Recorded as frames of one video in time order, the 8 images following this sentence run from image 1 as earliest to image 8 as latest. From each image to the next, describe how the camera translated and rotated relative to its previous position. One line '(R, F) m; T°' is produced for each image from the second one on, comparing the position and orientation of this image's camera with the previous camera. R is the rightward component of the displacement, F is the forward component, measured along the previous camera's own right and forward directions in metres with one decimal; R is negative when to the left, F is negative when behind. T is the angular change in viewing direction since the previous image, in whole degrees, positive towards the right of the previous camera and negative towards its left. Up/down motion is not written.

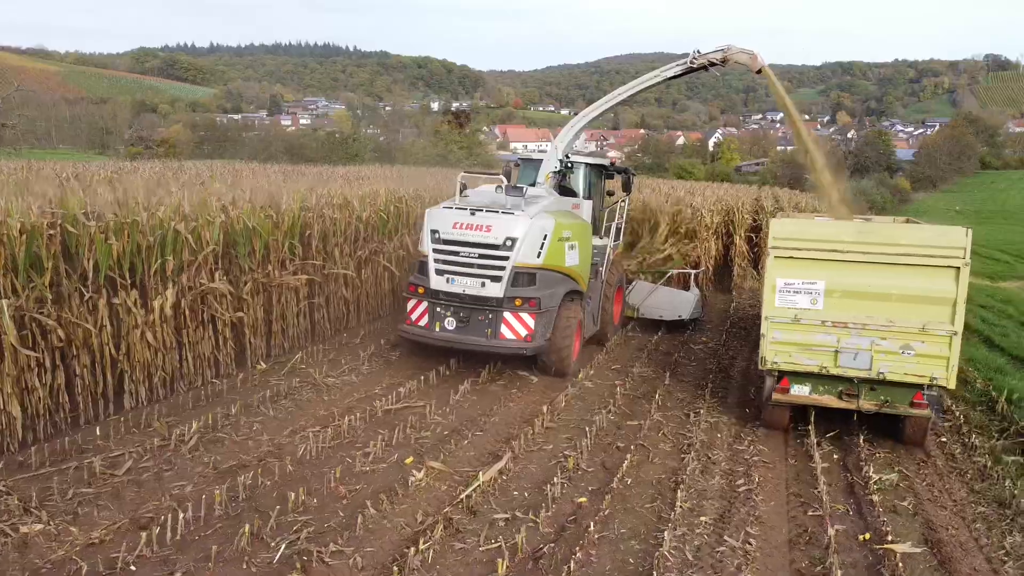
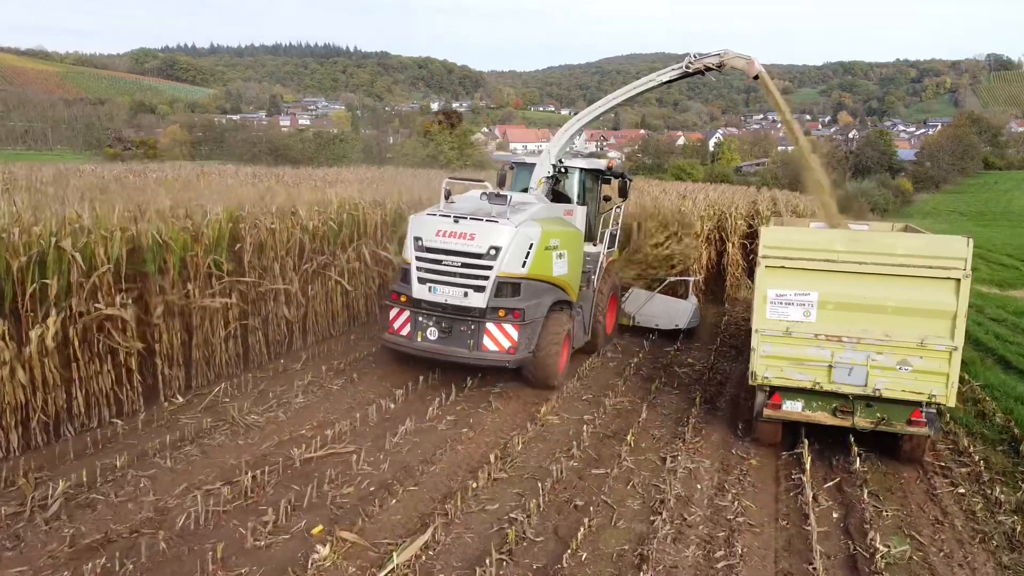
(+0.2, +0.4) m; 0°
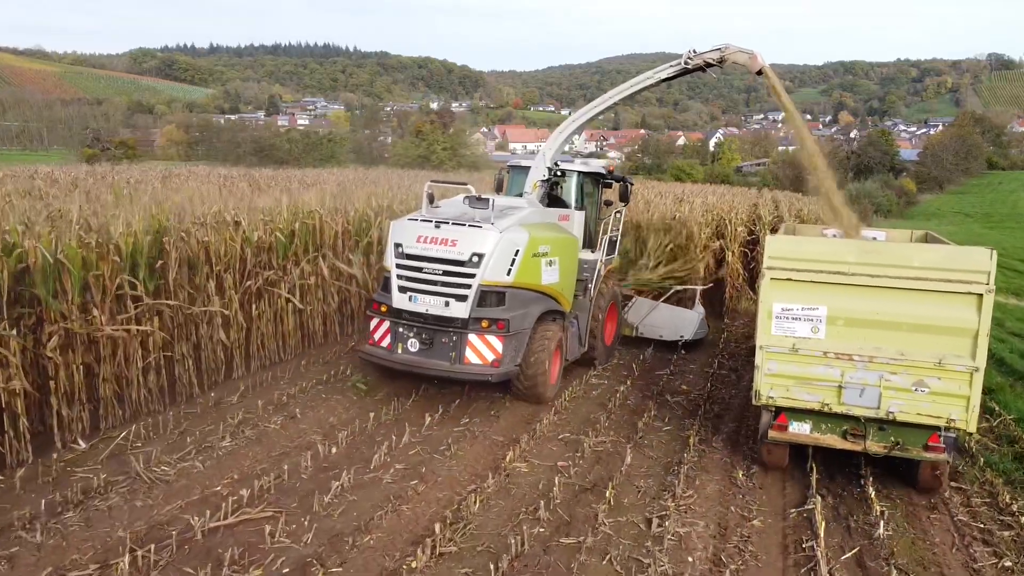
(+0.1, +0.4) m; 0°
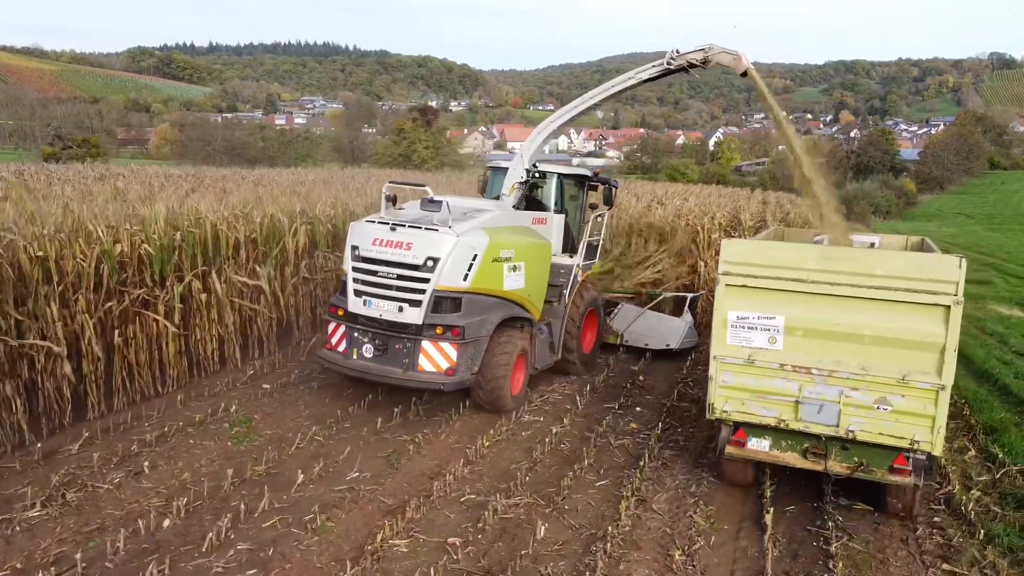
(+0.4, +0.4) m; 0°
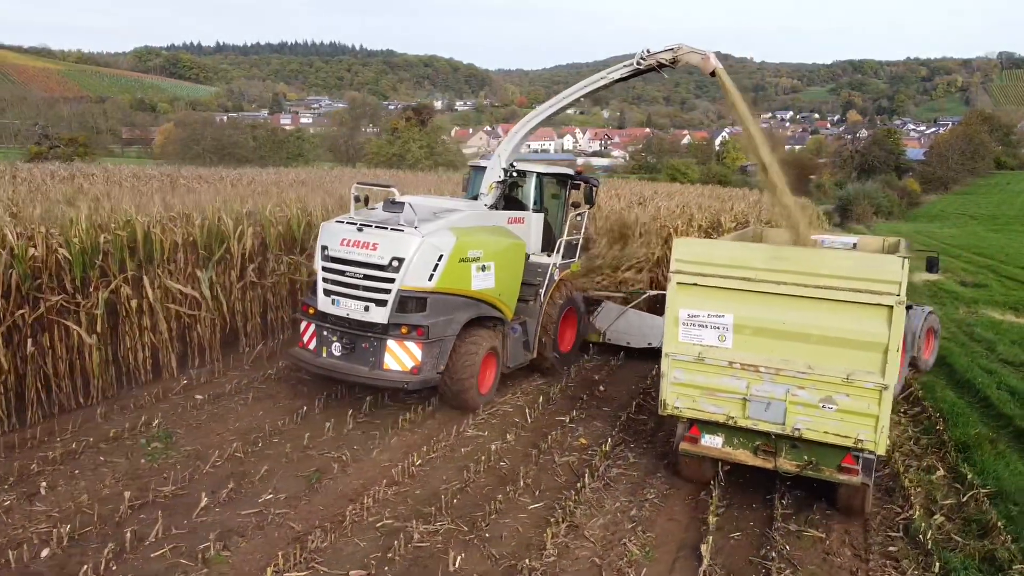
(+0.3, 0.0) m; -1°
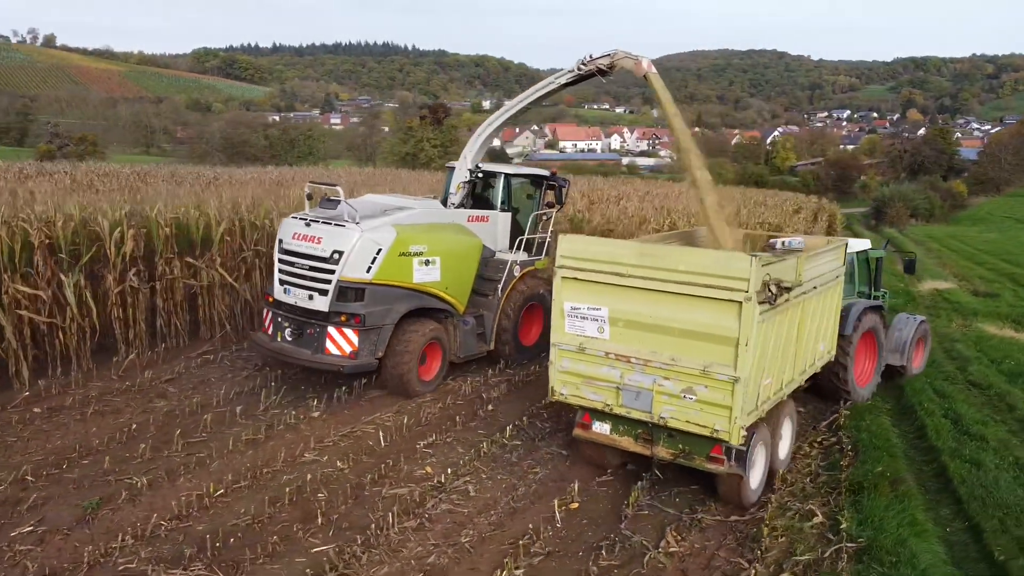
(+1.0, -0.3) m; -4°
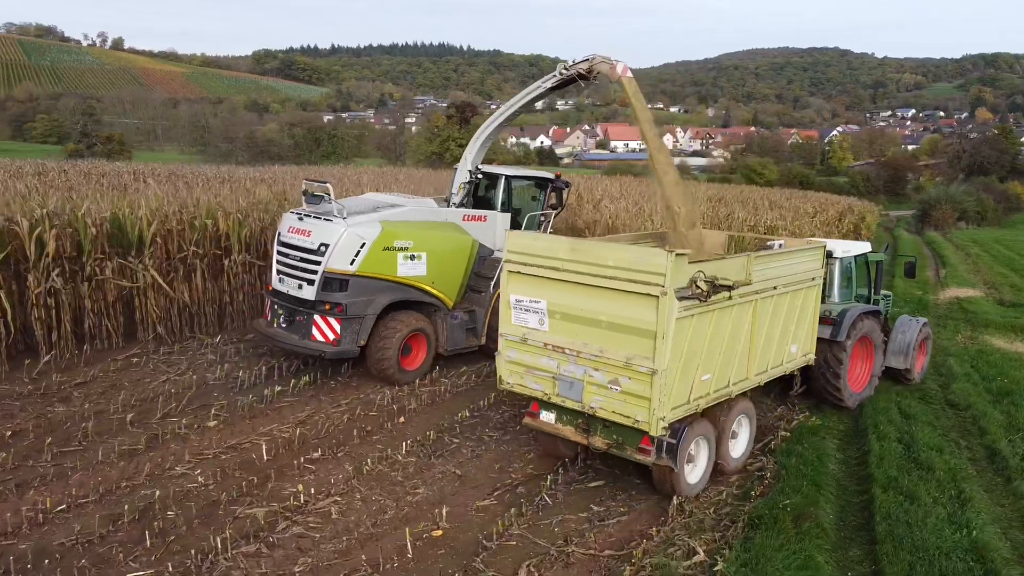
(+0.7, -0.2) m; -4°
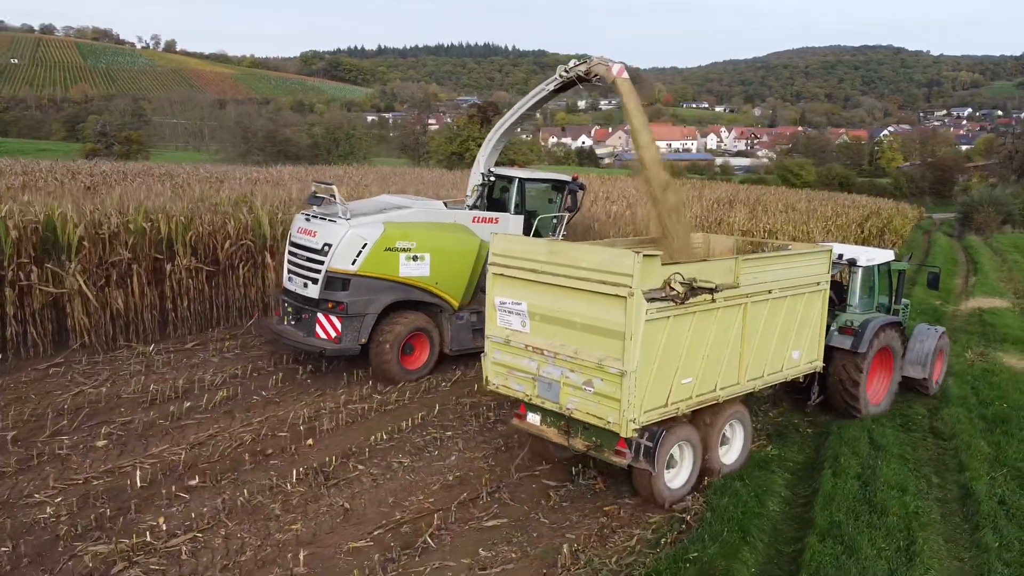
(+0.4, 0.0) m; -3°
